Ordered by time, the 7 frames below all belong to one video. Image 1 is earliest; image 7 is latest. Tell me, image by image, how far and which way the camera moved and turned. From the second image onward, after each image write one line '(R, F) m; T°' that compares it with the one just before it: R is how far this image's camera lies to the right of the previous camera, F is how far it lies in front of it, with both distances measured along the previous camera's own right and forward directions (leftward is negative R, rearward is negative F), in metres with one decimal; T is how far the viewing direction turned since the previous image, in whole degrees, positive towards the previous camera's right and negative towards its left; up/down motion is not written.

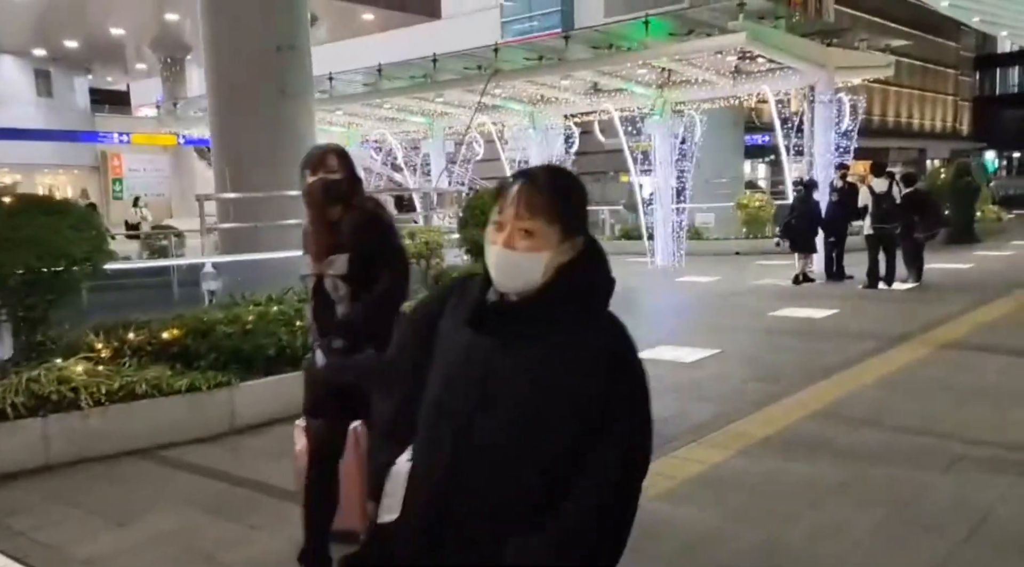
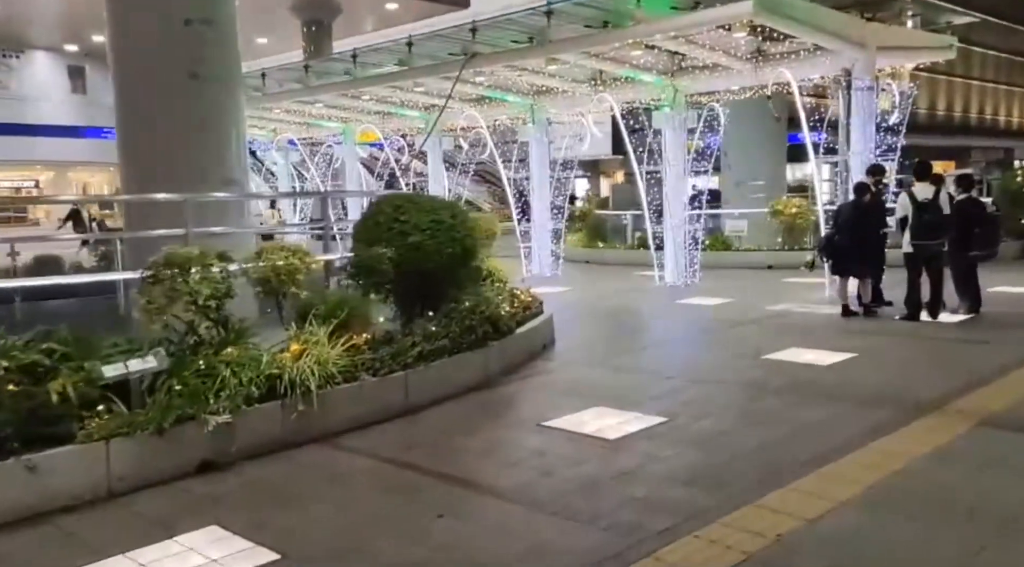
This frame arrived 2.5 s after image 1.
(+1.3, +2.2) m; -4°
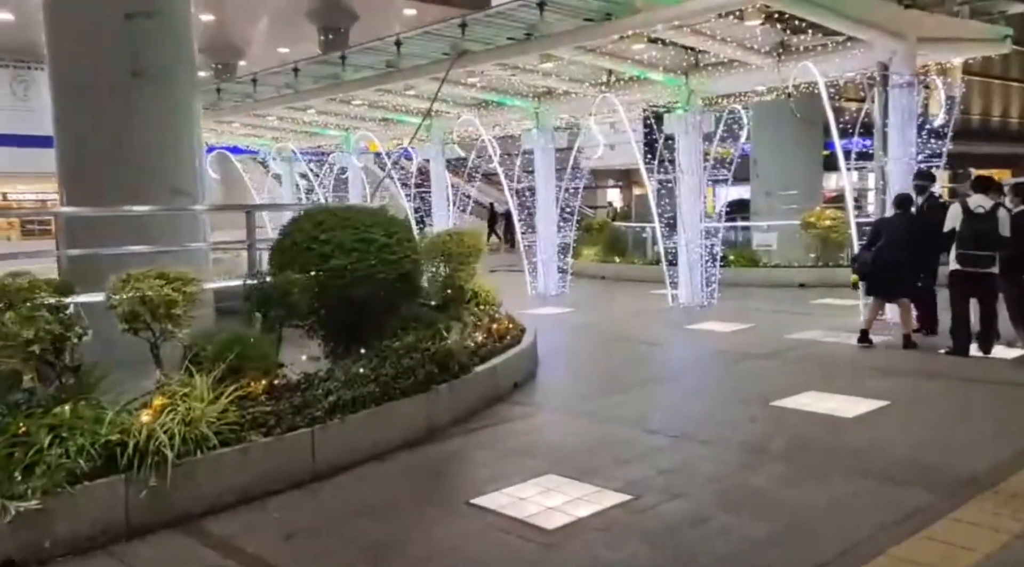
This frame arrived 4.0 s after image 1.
(+0.6, +1.3) m; -3°
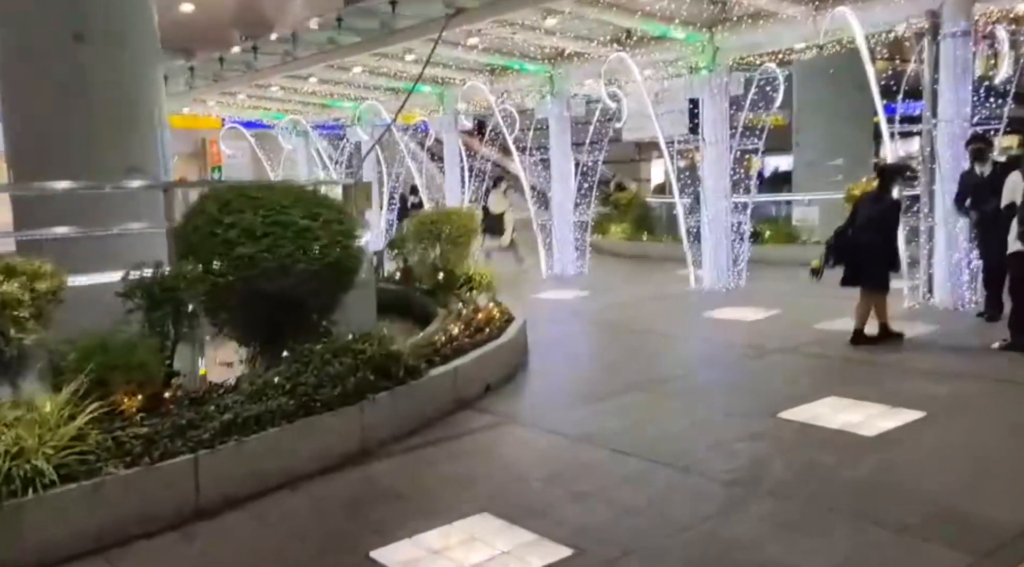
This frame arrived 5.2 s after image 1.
(+0.6, +1.1) m; -3°
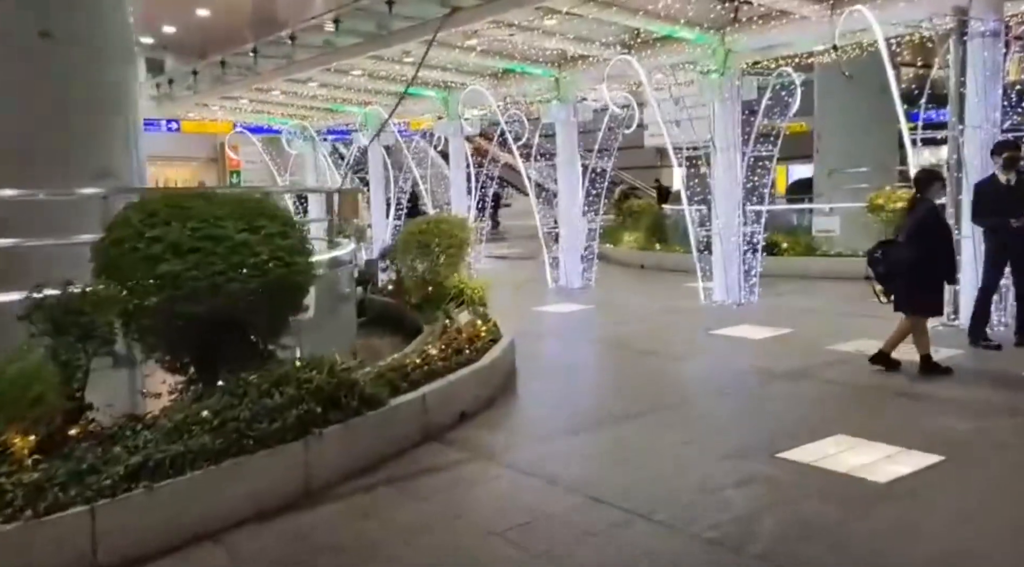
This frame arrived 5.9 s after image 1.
(+0.3, +0.6) m; -1°
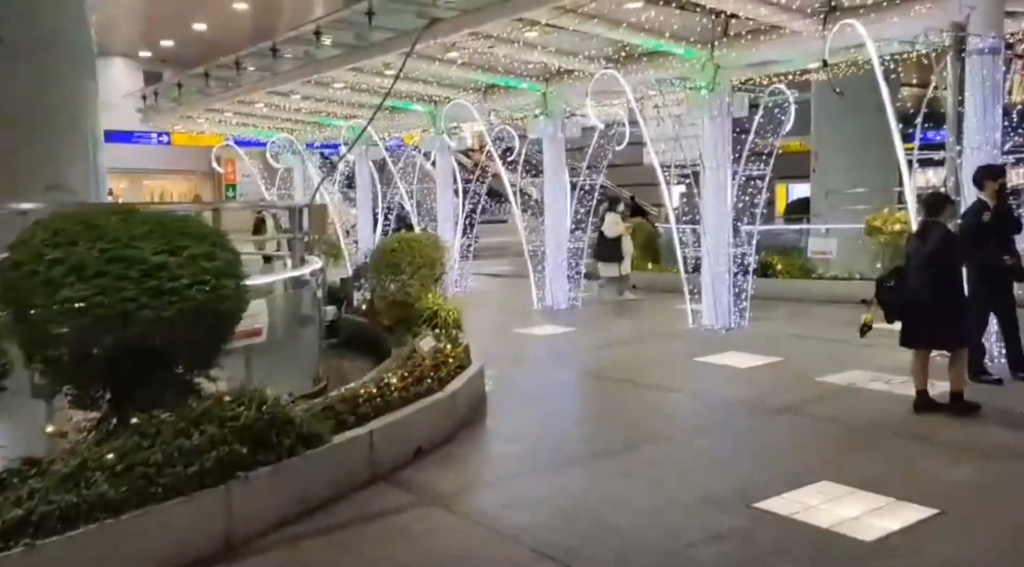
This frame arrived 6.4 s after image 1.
(+0.2, +0.4) m; 0°
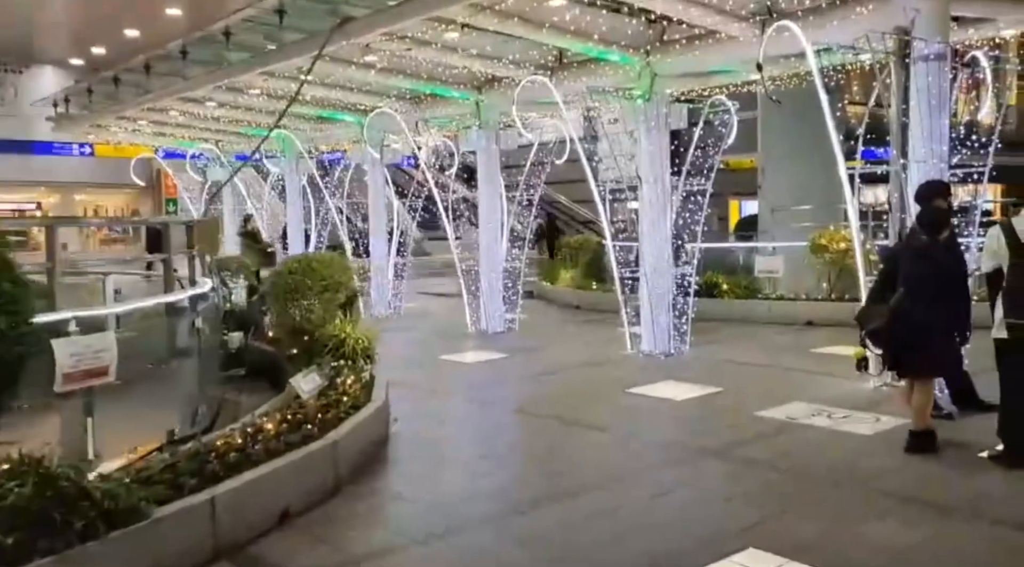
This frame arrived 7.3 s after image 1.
(+0.4, +0.8) m; +3°
